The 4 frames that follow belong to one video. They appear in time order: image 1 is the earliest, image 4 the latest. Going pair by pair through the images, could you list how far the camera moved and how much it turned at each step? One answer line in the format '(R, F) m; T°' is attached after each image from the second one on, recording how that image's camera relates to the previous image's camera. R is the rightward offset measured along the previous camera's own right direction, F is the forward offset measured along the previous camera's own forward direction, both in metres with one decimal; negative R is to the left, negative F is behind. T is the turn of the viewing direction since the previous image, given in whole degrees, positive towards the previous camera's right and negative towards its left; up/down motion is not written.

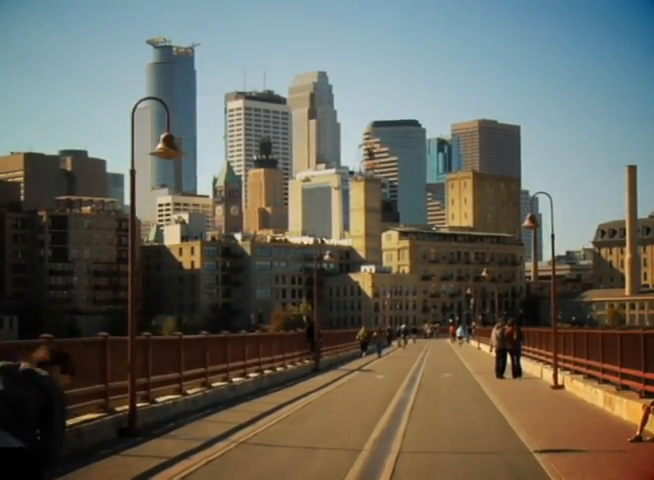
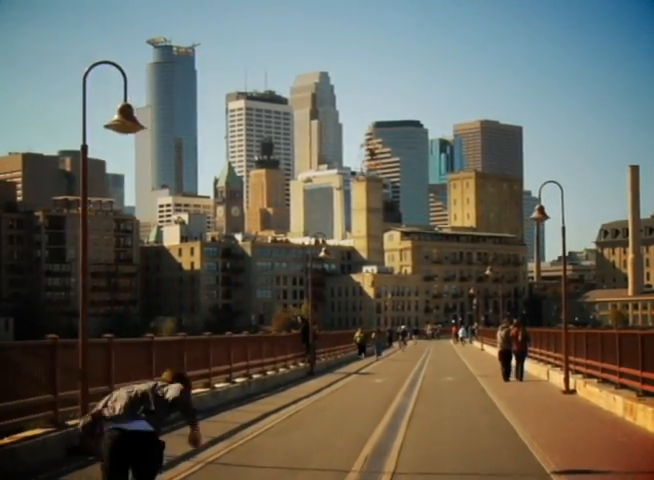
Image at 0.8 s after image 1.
(+0.1, +0.8) m; 0°
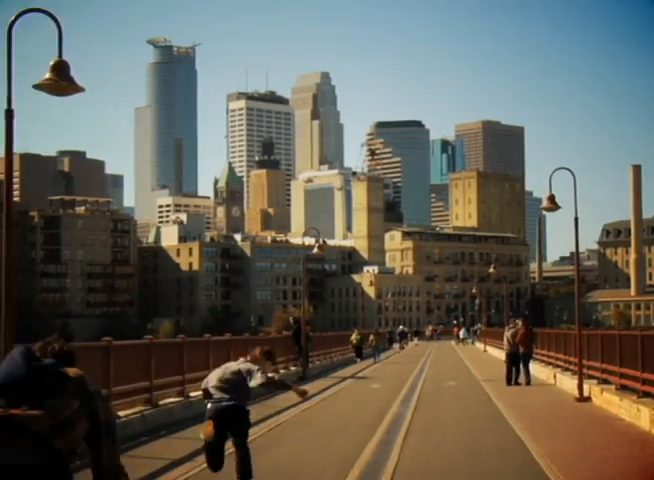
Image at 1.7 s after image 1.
(+0.1, +0.9) m; 0°
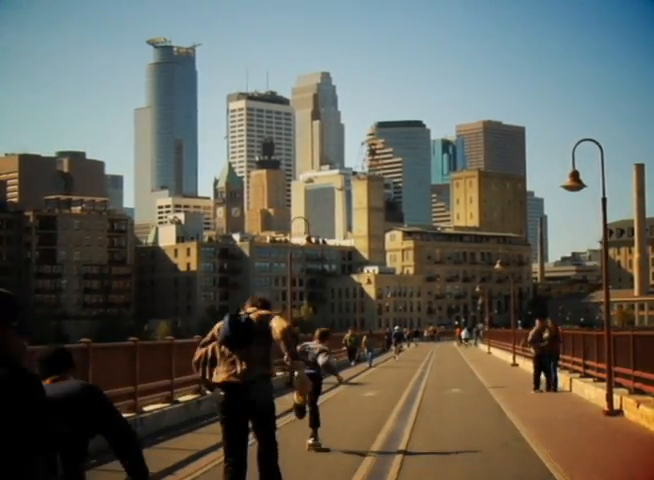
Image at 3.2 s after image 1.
(+0.1, +0.9) m; 0°
